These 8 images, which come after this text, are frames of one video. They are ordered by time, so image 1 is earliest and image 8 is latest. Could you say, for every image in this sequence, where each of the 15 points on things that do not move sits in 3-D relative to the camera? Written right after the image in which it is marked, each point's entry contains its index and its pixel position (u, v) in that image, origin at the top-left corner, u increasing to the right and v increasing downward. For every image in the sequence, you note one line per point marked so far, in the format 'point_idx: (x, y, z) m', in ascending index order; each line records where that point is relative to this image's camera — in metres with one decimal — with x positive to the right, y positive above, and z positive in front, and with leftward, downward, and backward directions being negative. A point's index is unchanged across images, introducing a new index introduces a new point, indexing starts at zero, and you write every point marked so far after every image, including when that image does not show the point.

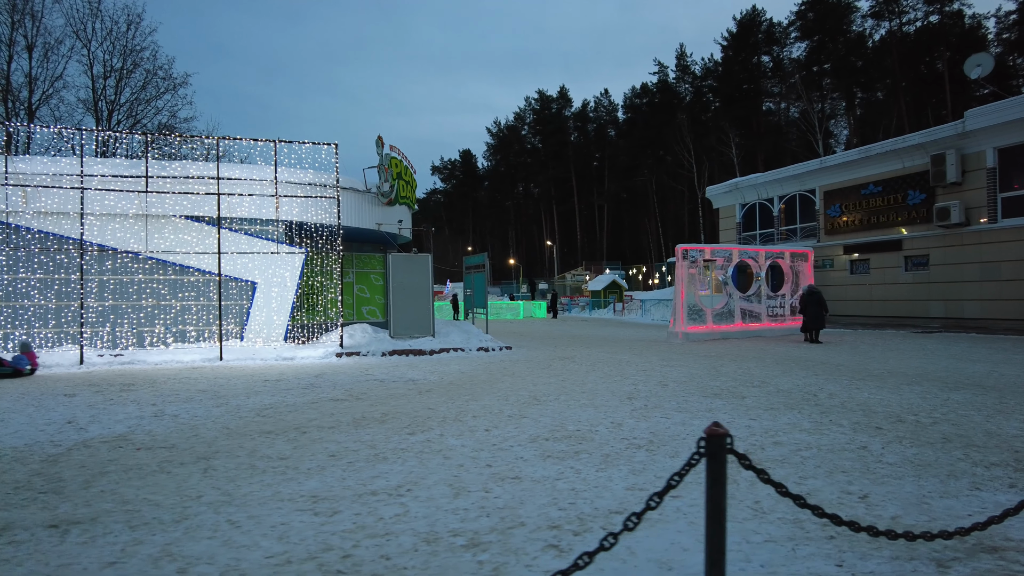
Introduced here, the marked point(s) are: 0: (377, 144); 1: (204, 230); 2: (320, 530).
0: (-4.0, +4.2, +18.7) m
1: (-7.5, +1.4, +15.4) m
2: (-1.4, -1.8, +4.8) m
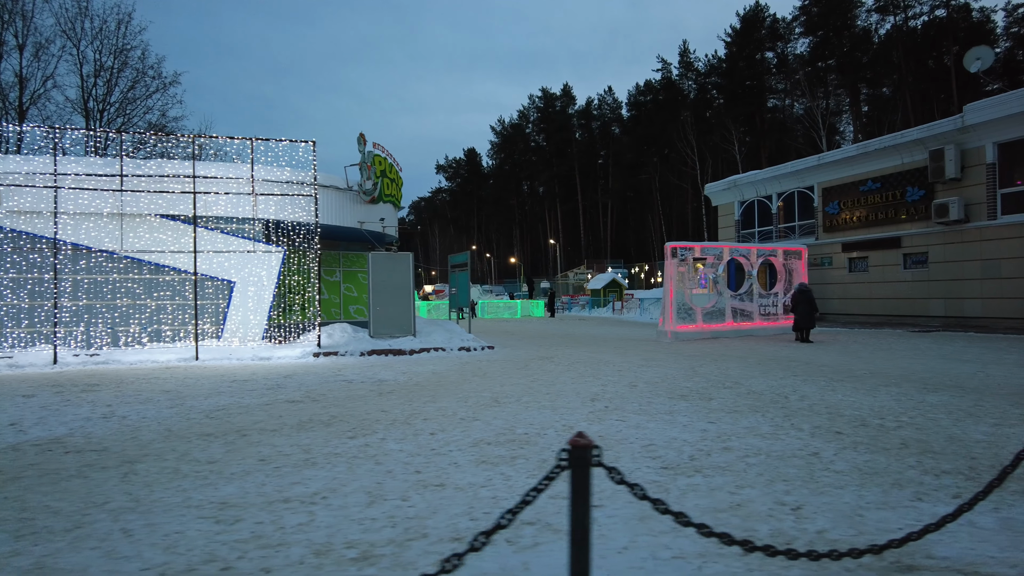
0: (-4.5, +4.3, +18.5) m
1: (-8.1, +1.4, +15.3) m
2: (-2.1, -1.8, +4.5) m
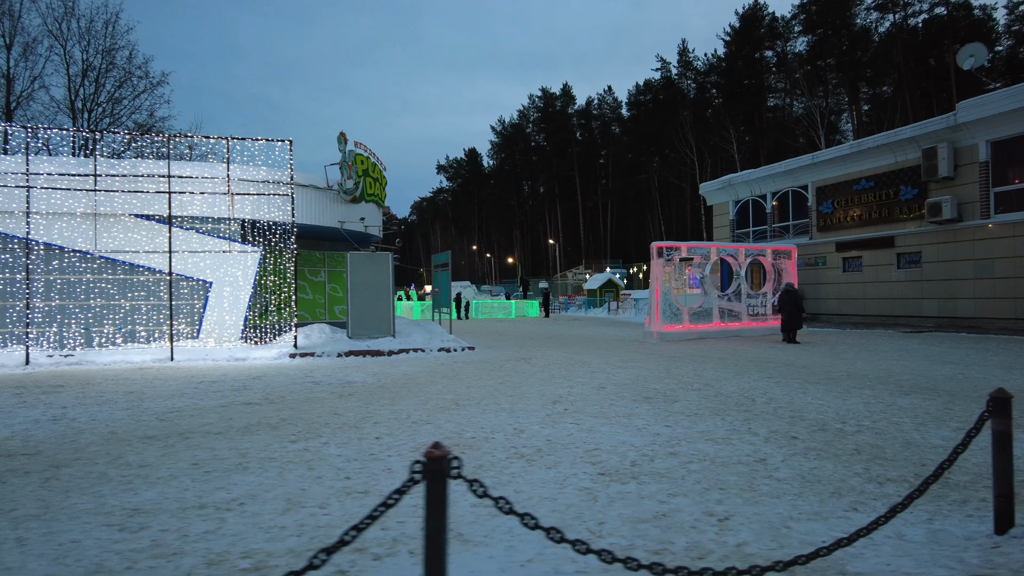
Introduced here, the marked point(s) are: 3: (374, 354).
0: (-5.0, +4.2, +18.3) m
1: (-8.6, +1.4, +15.2) m
2: (-2.8, -1.8, +4.4) m
3: (-3.4, -1.6, +15.8) m
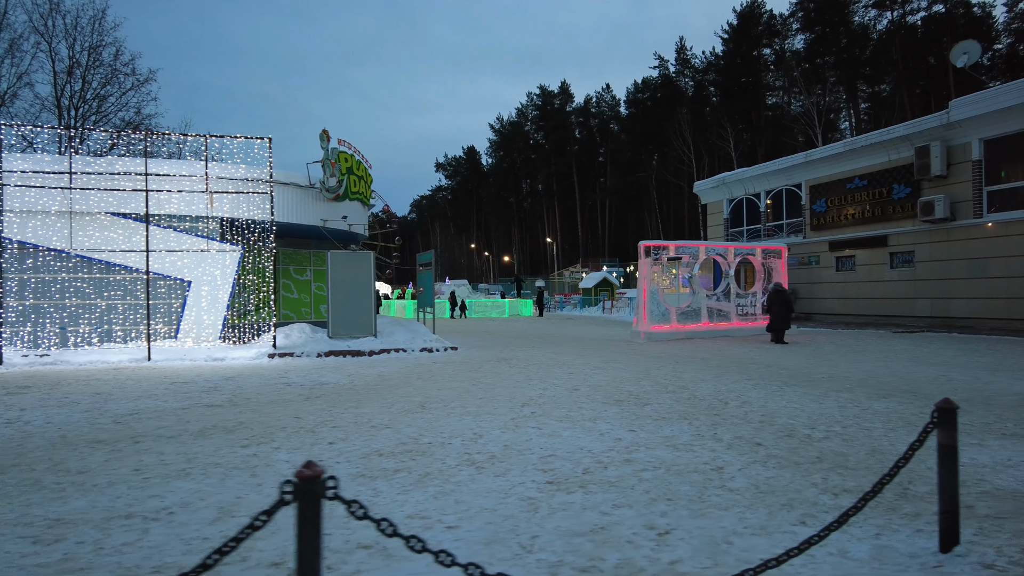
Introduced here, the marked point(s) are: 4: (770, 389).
0: (-5.5, +4.3, +18.1) m
1: (-9.1, +1.5, +15.0) m
2: (-3.3, -1.8, +4.2) m
3: (-3.9, -1.6, +15.6) m
4: (+4.3, -1.7, +10.6) m
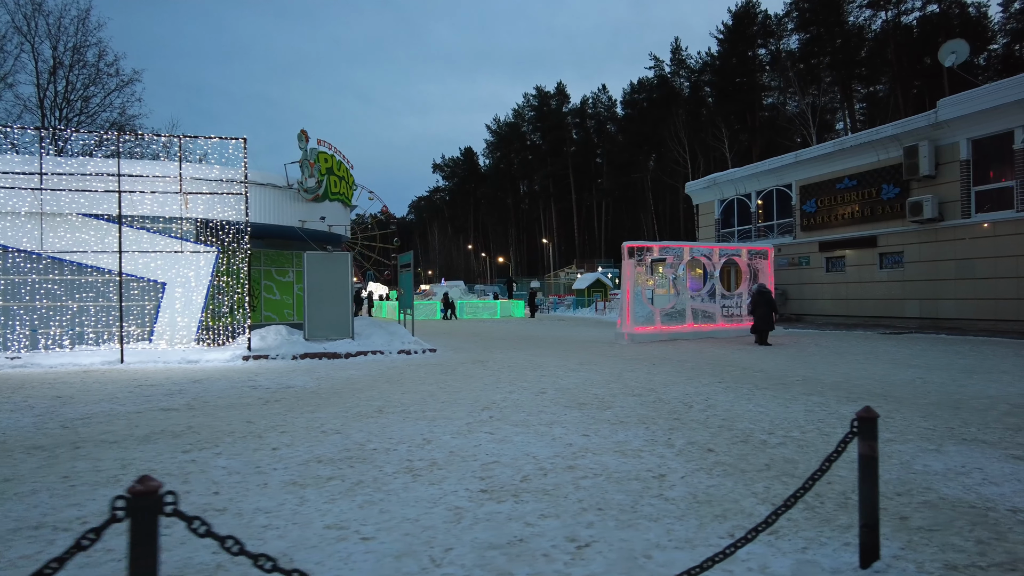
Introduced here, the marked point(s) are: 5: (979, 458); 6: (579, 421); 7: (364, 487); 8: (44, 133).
0: (-6.0, +4.2, +18.0) m
1: (-9.6, +1.4, +14.9) m
2: (-3.9, -1.8, +4.0) m
3: (-4.5, -1.7, +15.5) m
4: (+3.7, -1.7, +10.4) m
5: (+4.7, -1.7, +6.3) m
6: (+0.9, -1.7, +8.2) m
7: (-1.3, -1.8, +5.7) m
8: (-10.6, +3.5, +14.3) m
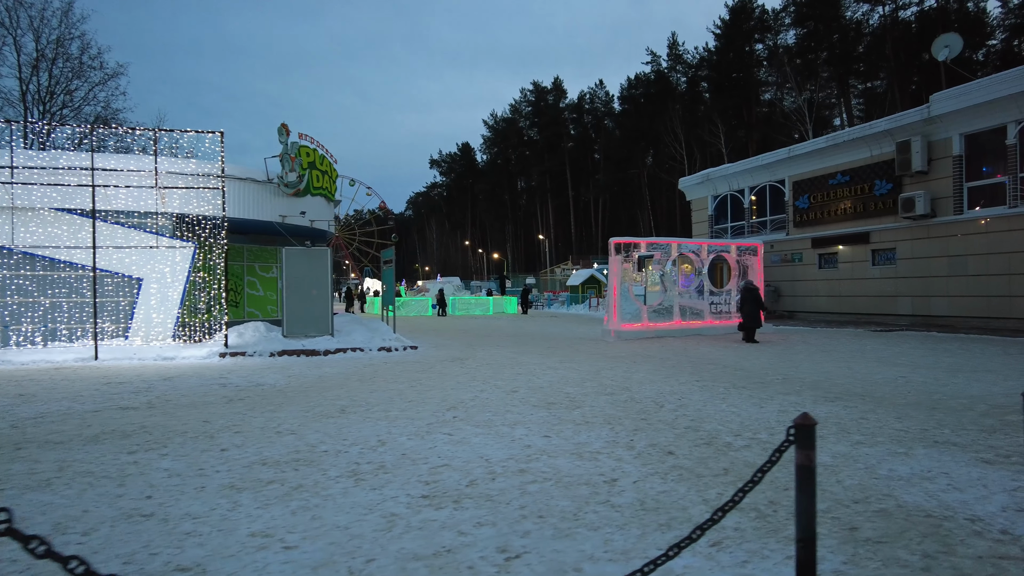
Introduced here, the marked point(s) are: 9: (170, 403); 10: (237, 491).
0: (-6.5, +4.3, +17.7) m
1: (-10.1, +1.5, +14.6) m
2: (-4.3, -1.8, +3.8) m
3: (-4.9, -1.6, +15.2) m
4: (+3.3, -1.7, +10.1) m
5: (+4.2, -1.7, +6.1) m
6: (+0.4, -1.7, +8.0) m
7: (-1.8, -1.7, +5.5) m
8: (-11.0, +3.6, +14.0) m
9: (-5.2, -1.8, +9.7) m
10: (-2.4, -1.8, +5.5) m
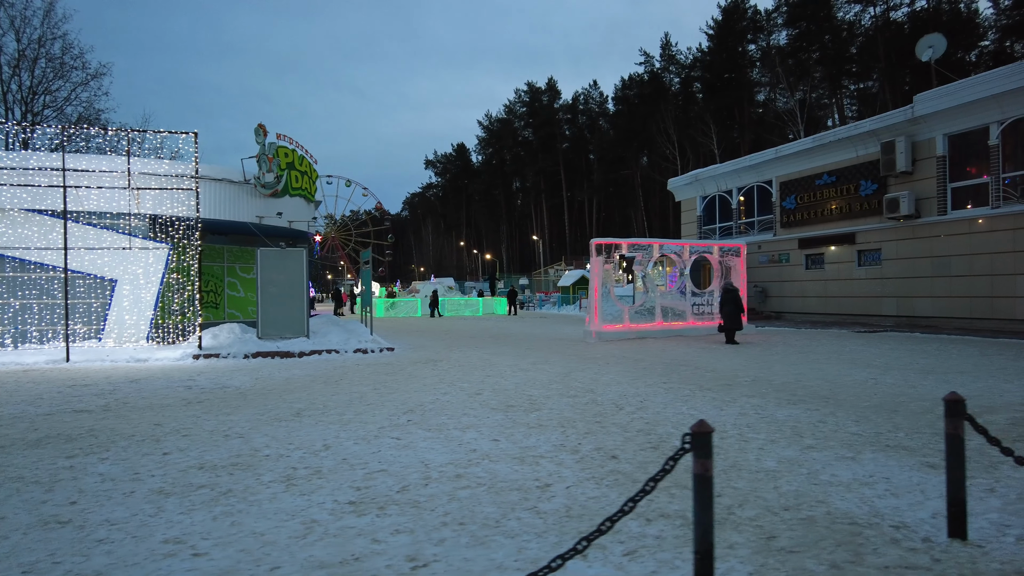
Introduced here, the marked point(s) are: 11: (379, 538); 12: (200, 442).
0: (-7.1, +4.3, +17.6) m
1: (-10.7, +1.5, +14.5) m
2: (-4.9, -1.8, +3.7) m
3: (-5.5, -1.6, +15.1) m
4: (+2.7, -1.7, +10.1) m
5: (+3.6, -1.7, +6.0) m
6: (-0.2, -1.7, +7.9) m
7: (-2.4, -1.8, +5.4) m
8: (-11.6, +3.6, +13.9) m
9: (-5.8, -1.8, +9.6) m
10: (-3.0, -1.8, +5.4) m
11: (-0.9, -1.7, +4.4) m
12: (-3.6, -1.8, +7.3) m
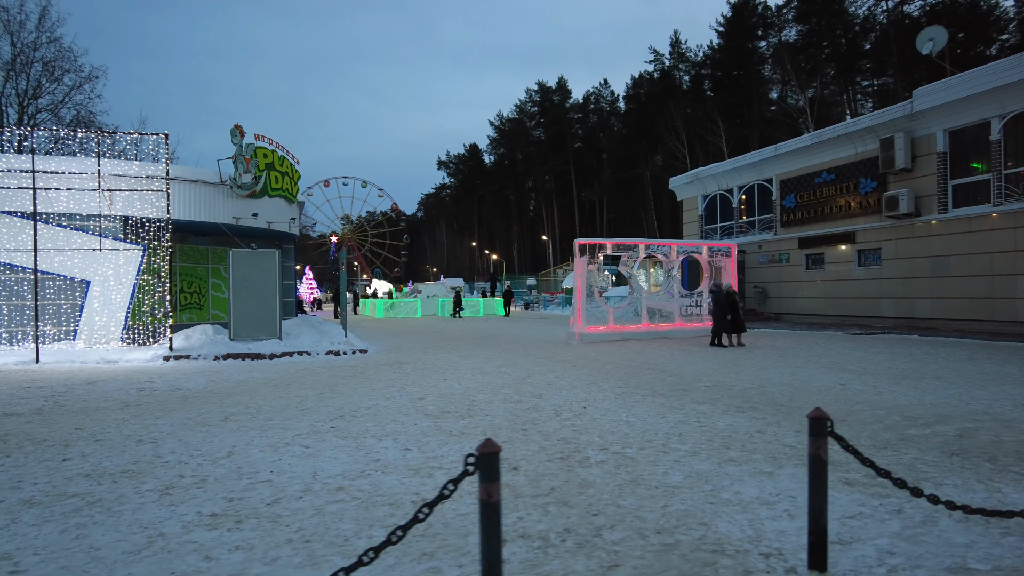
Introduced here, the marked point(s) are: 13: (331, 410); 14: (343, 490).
0: (-7.7, +4.3, +17.6) m
1: (-11.4, +1.5, +14.6) m
2: (-6.0, -1.9, +3.6) m
3: (-6.2, -1.6, +15.0) m
4: (+1.8, -1.7, +9.7) m
5: (+2.6, -1.7, +5.6) m
6: (-1.1, -1.7, +7.6) m
7: (-3.4, -1.8, +5.2) m
8: (-12.4, +3.5, +14.0) m
9: (-6.7, -1.8, +9.5) m
10: (-4.0, -1.8, +5.2) m
11: (-1.9, -1.8, +4.2) m
12: (-4.5, -1.8, +7.1) m
13: (-2.6, -1.7, +9.1) m
14: (-1.4, -1.7, +5.5) m
